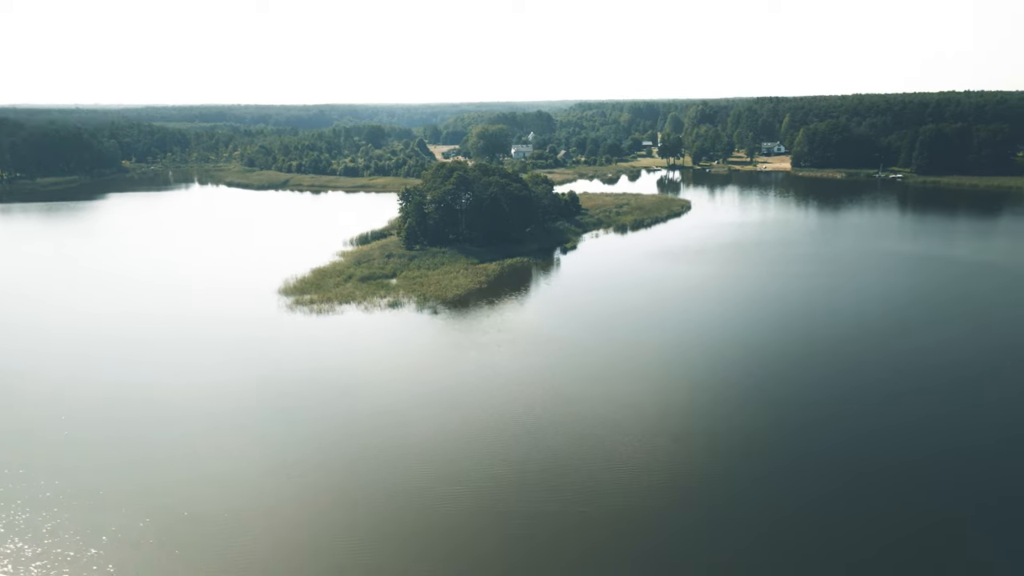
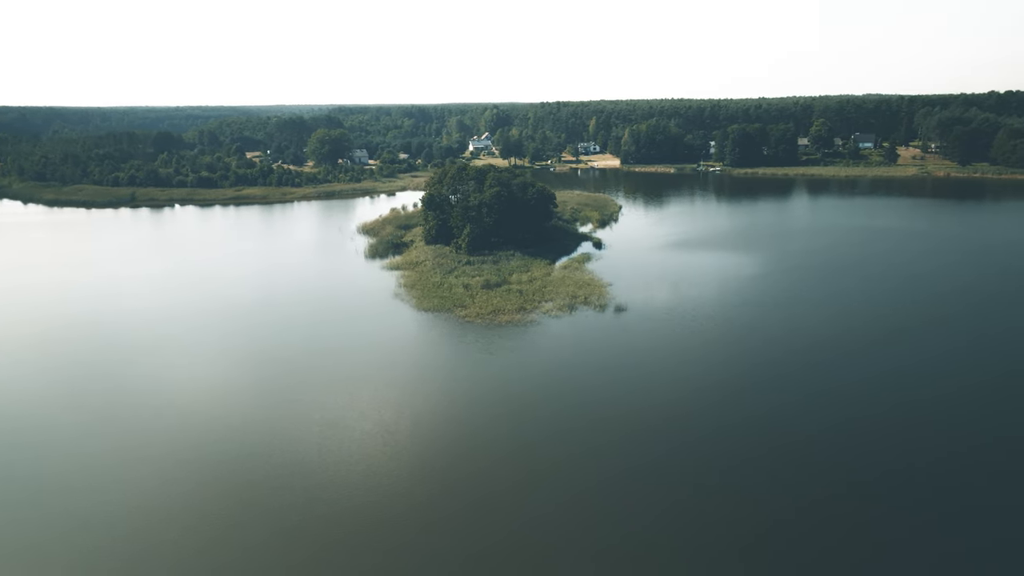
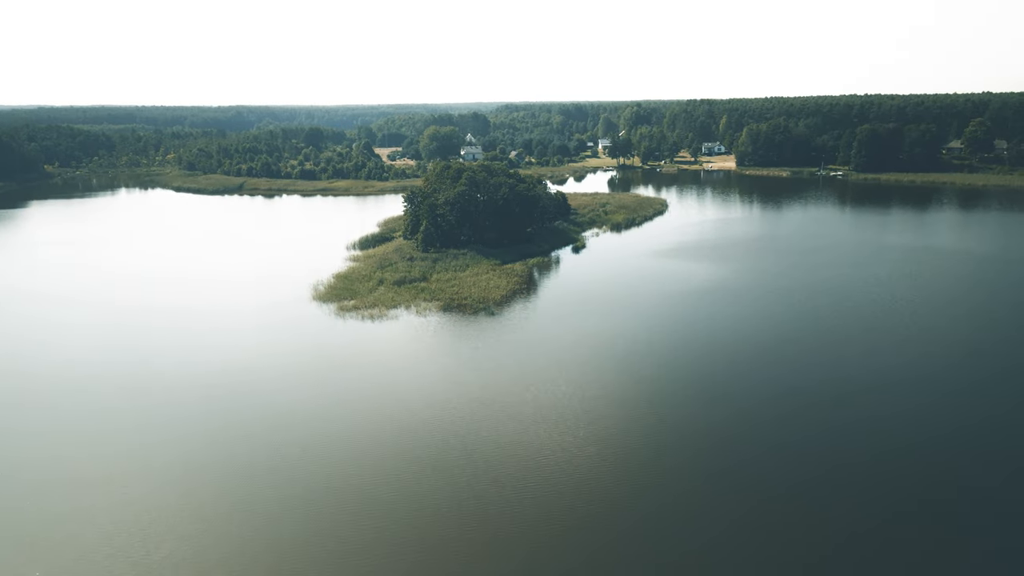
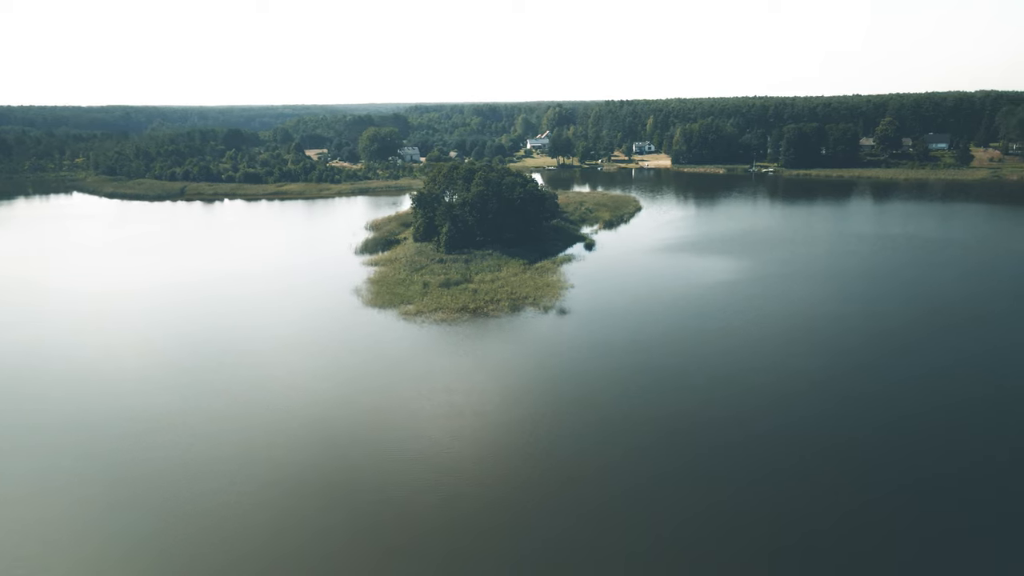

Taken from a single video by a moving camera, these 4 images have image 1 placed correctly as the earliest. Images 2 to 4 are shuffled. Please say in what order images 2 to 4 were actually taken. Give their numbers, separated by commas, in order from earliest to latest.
3, 4, 2
